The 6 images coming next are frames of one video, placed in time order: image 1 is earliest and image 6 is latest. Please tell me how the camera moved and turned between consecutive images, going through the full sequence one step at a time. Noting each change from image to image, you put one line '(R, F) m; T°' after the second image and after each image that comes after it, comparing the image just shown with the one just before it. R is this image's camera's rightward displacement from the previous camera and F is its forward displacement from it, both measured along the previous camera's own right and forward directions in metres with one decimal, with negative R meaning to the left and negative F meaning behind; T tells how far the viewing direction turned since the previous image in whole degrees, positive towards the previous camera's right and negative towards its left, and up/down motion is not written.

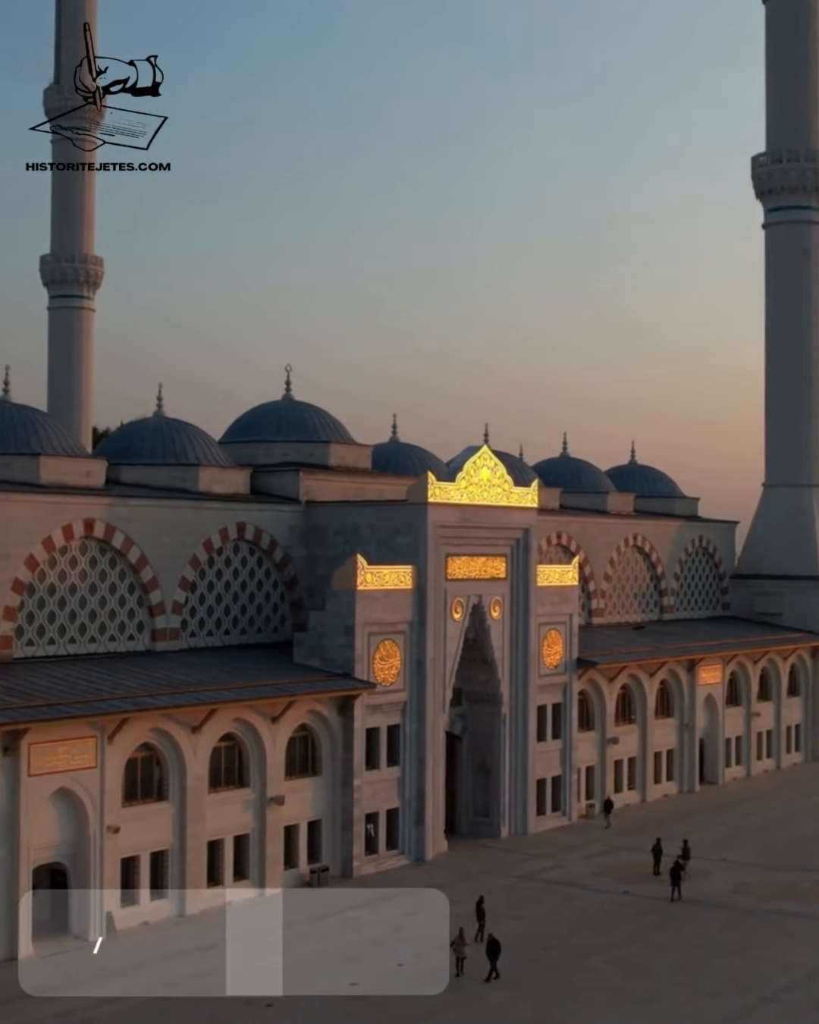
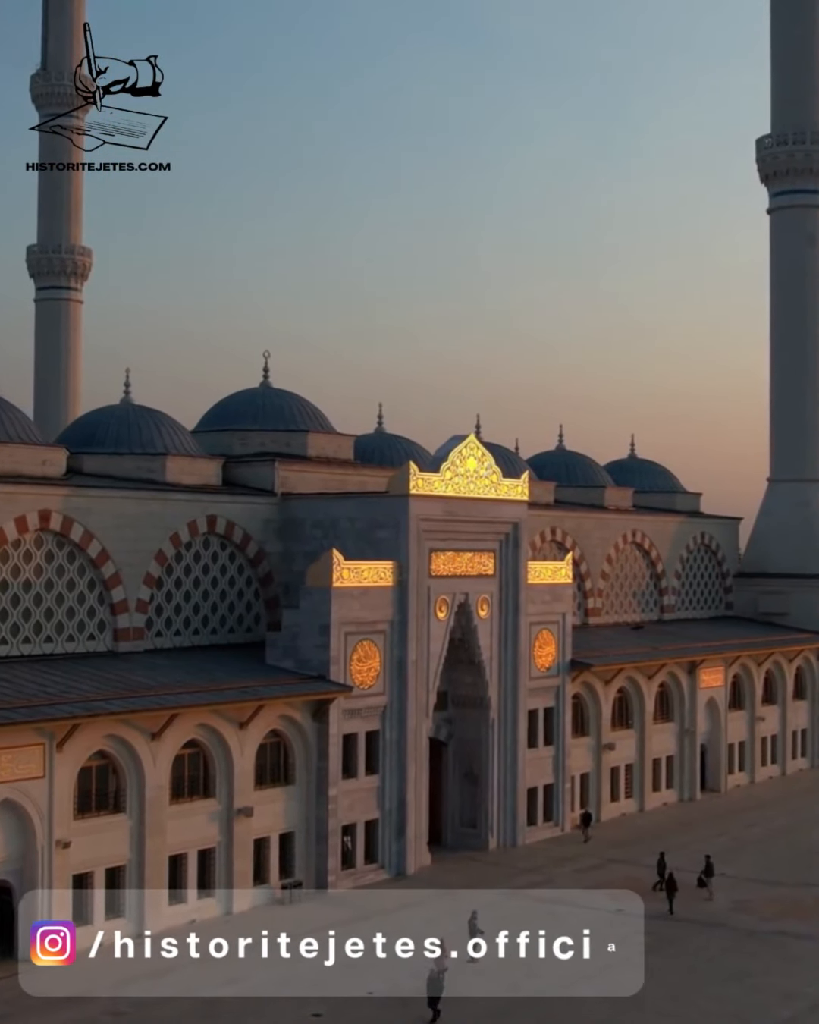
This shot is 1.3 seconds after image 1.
(+0.6, +2.2) m; 0°
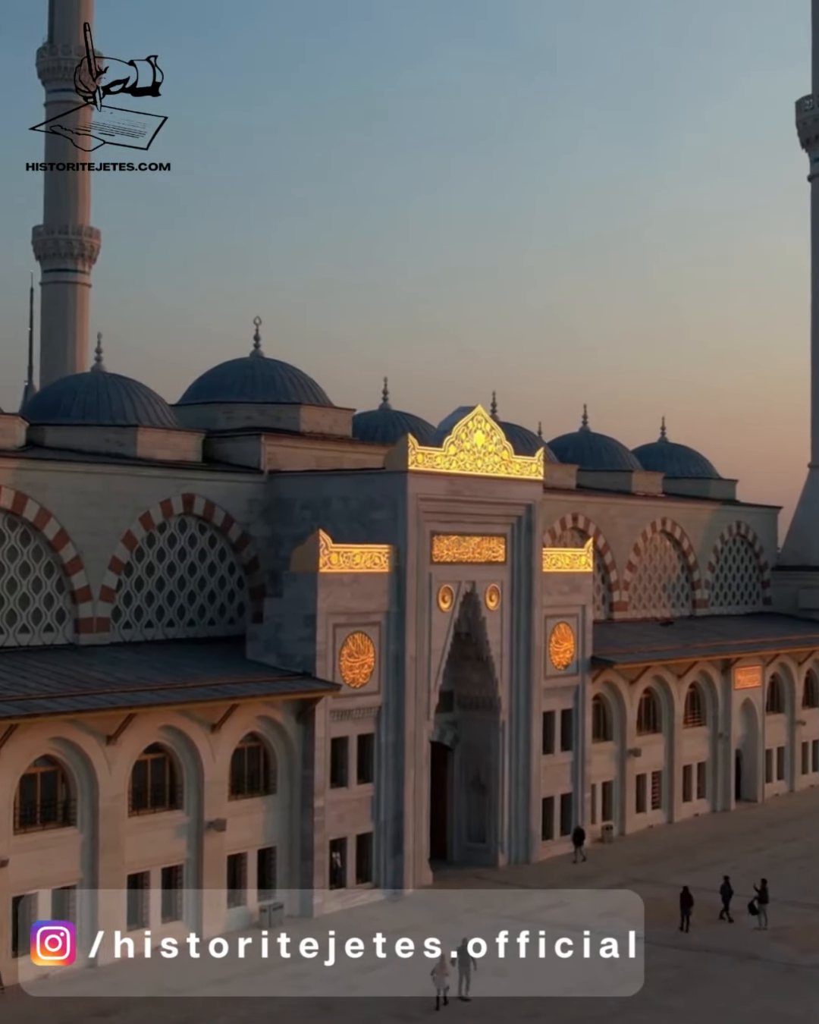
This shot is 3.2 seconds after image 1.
(+0.8, +3.6) m; -1°
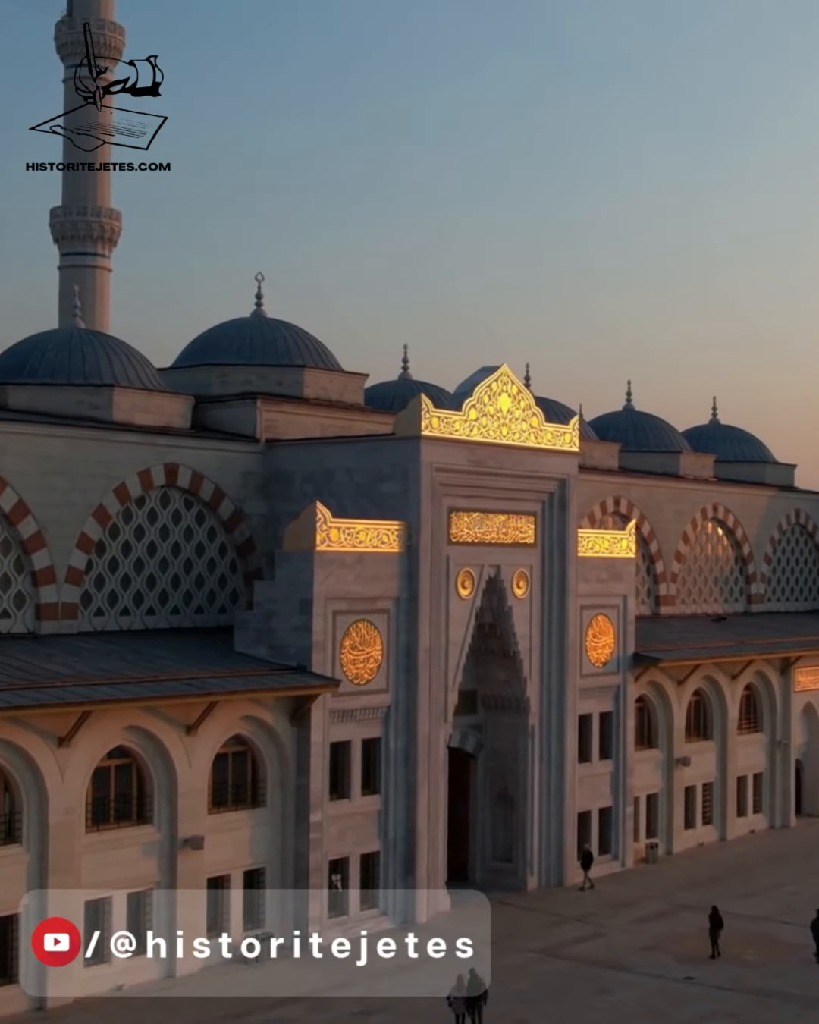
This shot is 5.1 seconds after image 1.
(+0.7, +4.0) m; -2°
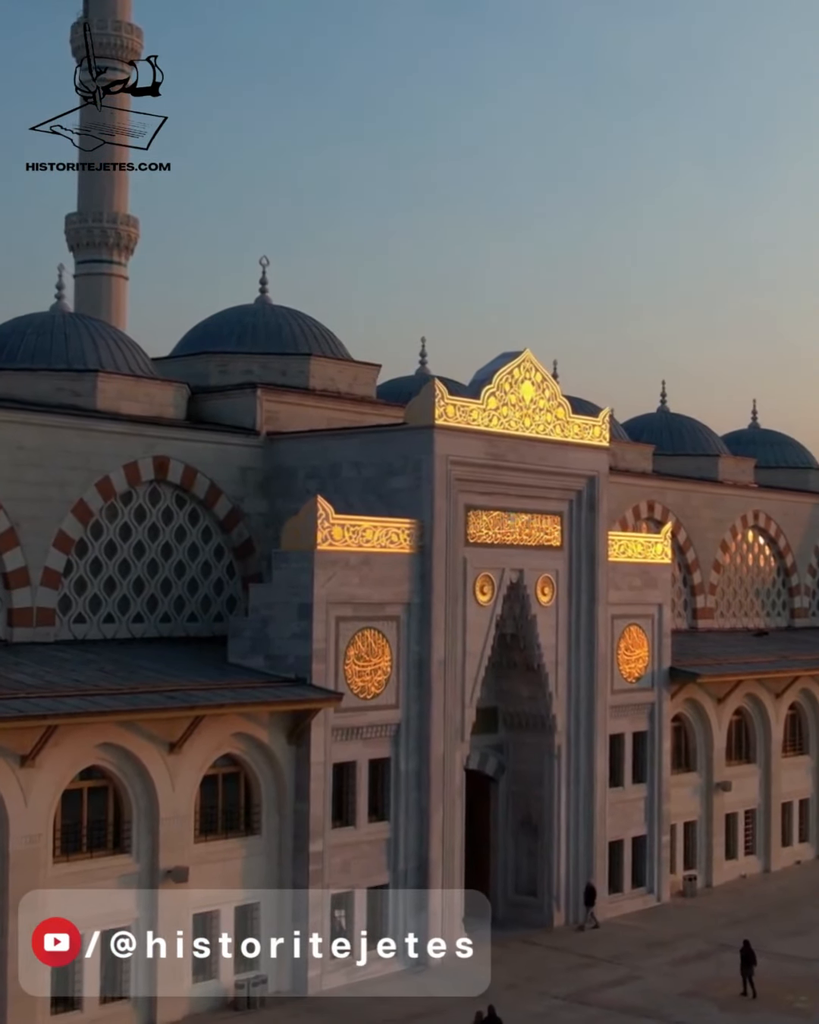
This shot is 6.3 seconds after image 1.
(+0.3, +2.5) m; -1°
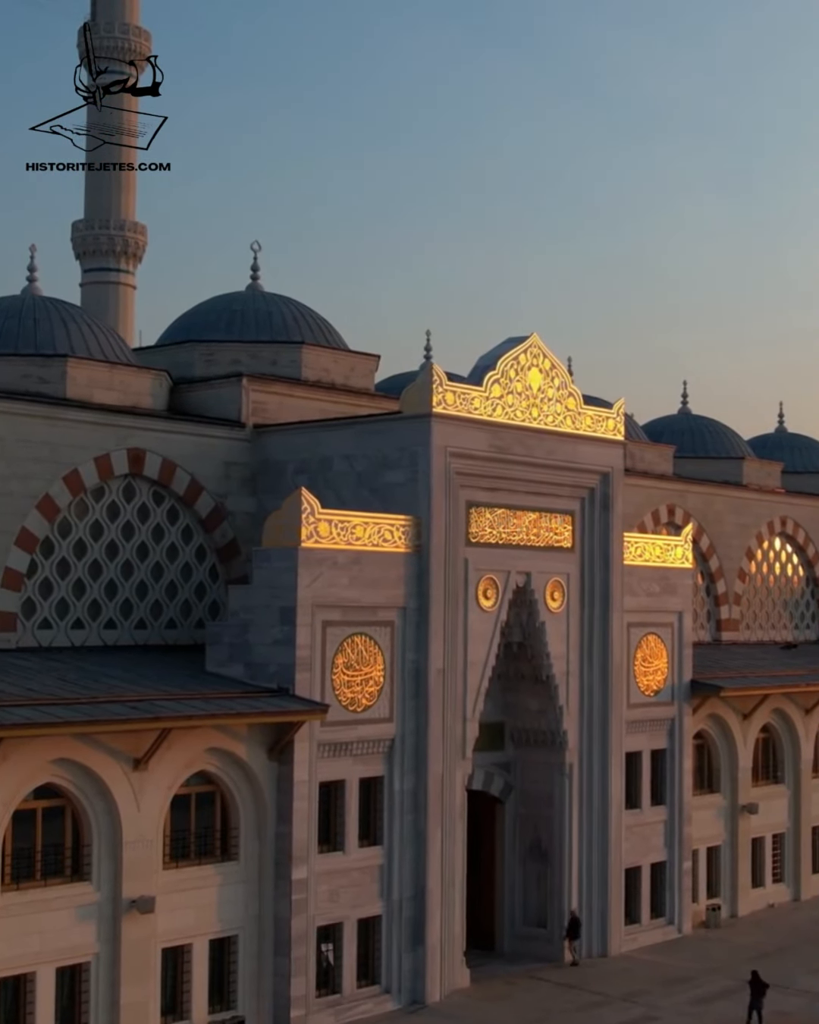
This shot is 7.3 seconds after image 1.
(+0.5, +2.0) m; -1°
